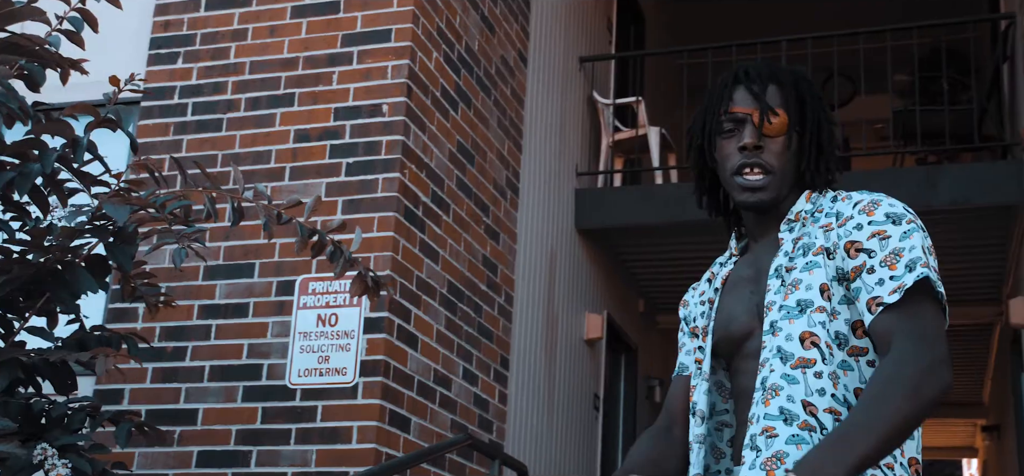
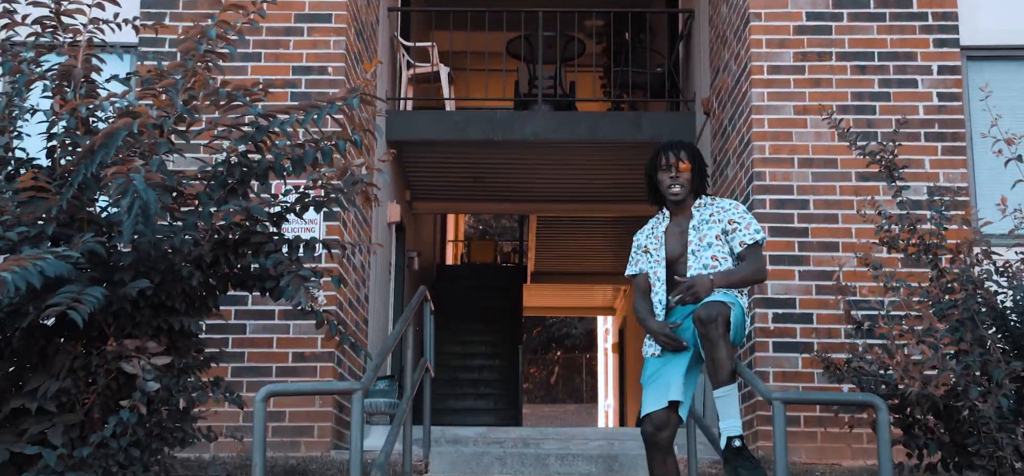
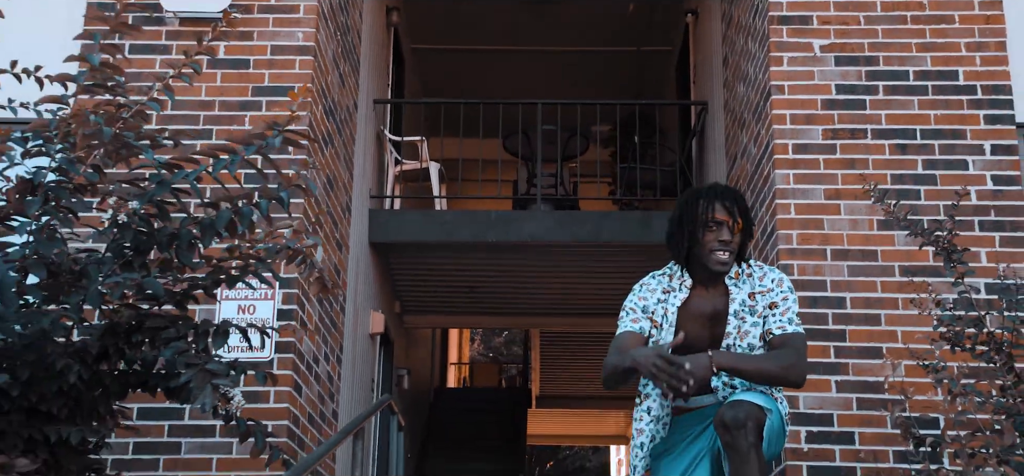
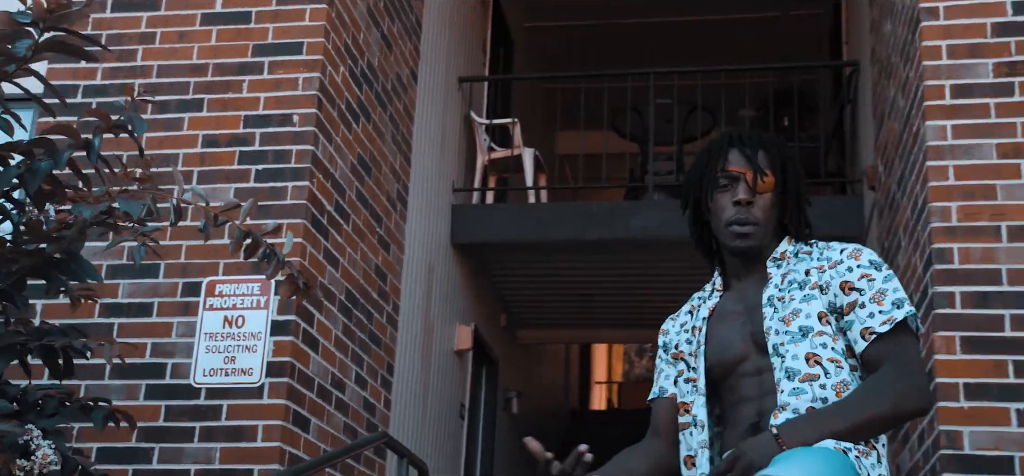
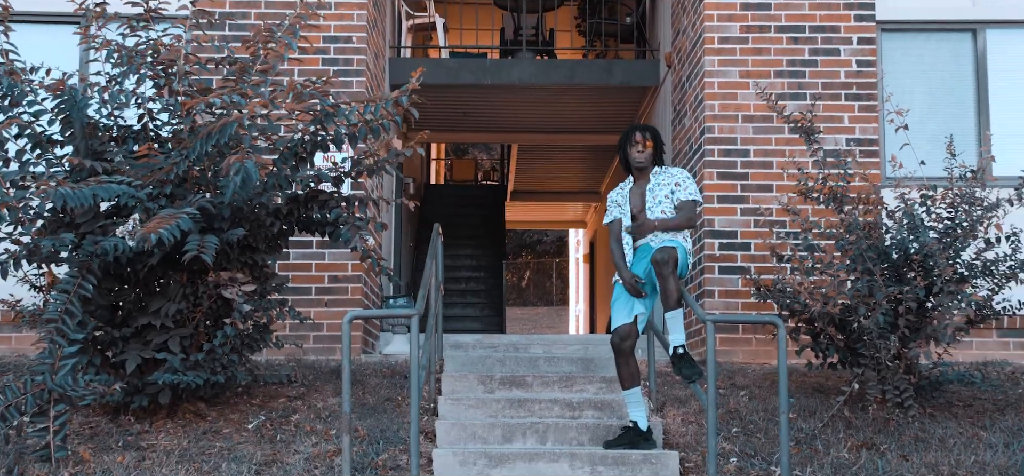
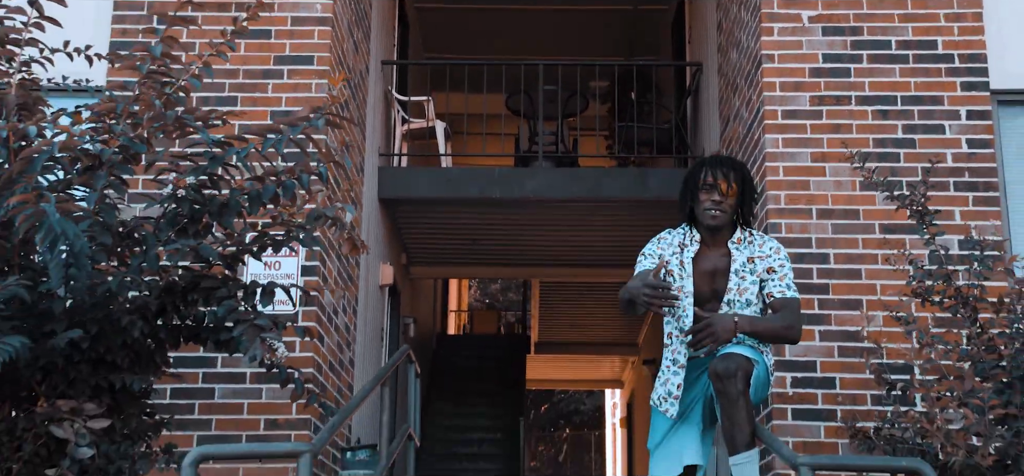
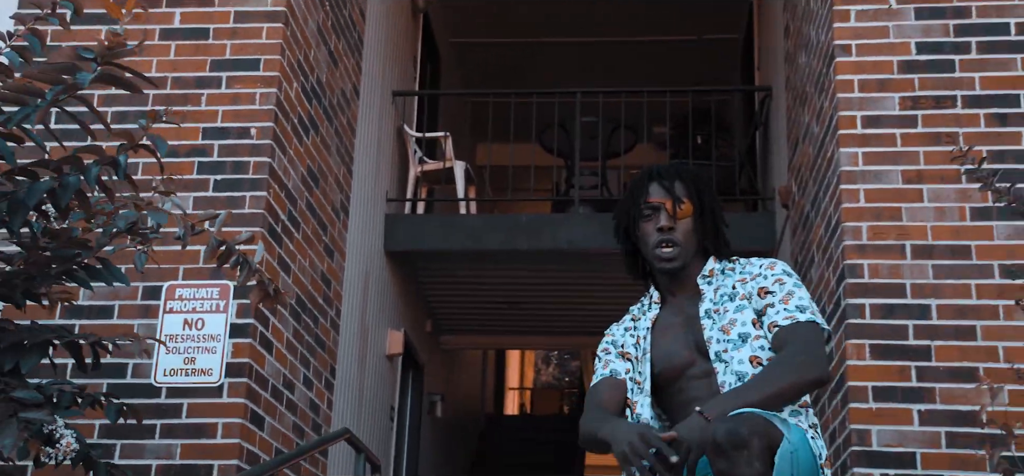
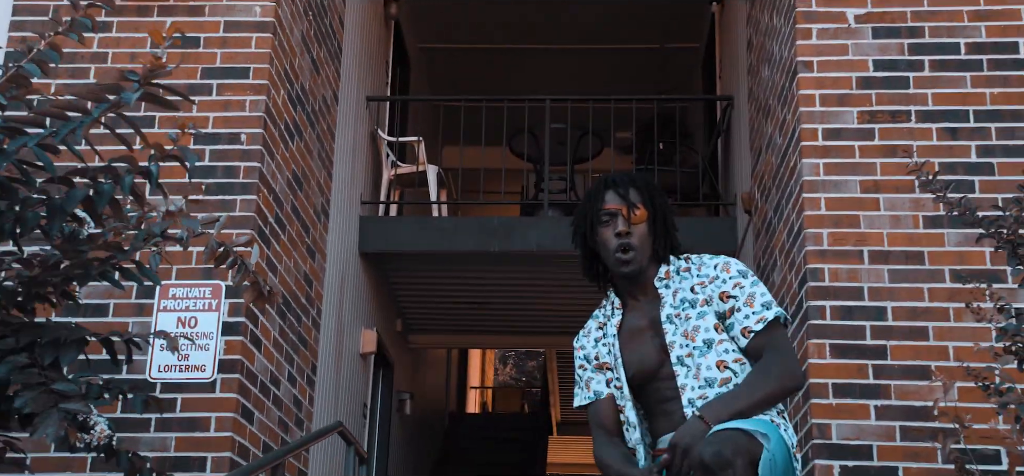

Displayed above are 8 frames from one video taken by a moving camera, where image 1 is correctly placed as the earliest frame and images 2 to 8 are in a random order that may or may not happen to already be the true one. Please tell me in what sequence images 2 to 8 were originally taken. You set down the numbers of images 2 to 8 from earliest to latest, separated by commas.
4, 7, 8, 3, 6, 2, 5
